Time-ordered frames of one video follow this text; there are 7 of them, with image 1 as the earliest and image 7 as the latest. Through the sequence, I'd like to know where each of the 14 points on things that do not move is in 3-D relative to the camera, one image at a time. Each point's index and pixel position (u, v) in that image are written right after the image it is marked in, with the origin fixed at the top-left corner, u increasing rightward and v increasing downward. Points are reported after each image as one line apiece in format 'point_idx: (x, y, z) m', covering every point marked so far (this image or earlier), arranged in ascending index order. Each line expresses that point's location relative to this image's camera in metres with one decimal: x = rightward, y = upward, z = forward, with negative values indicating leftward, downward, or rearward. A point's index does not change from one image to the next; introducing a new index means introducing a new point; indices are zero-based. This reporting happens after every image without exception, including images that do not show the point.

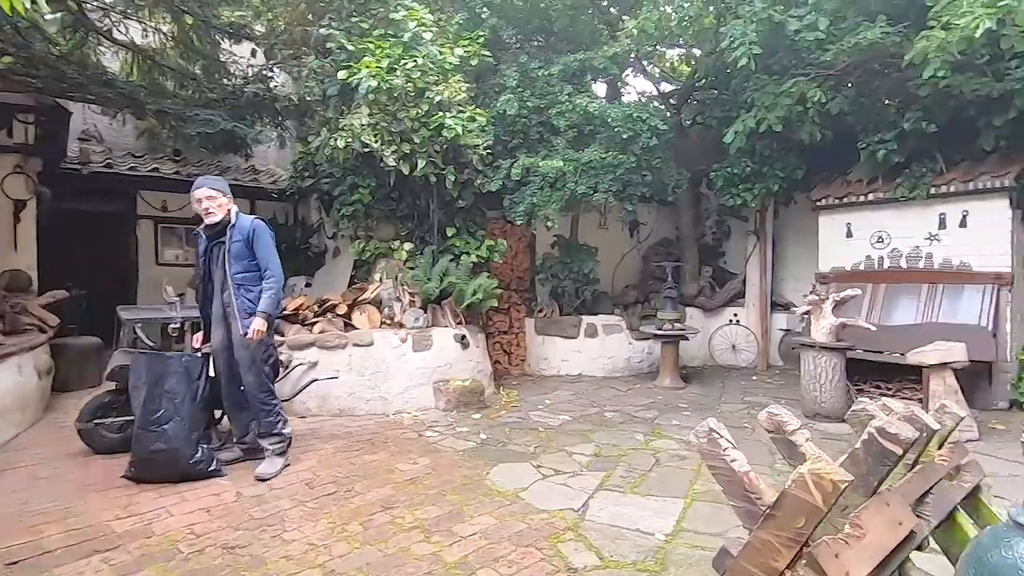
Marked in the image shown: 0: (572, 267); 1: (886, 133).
0: (+0.8, +0.3, +7.0) m
1: (+3.9, +1.6, +5.6) m
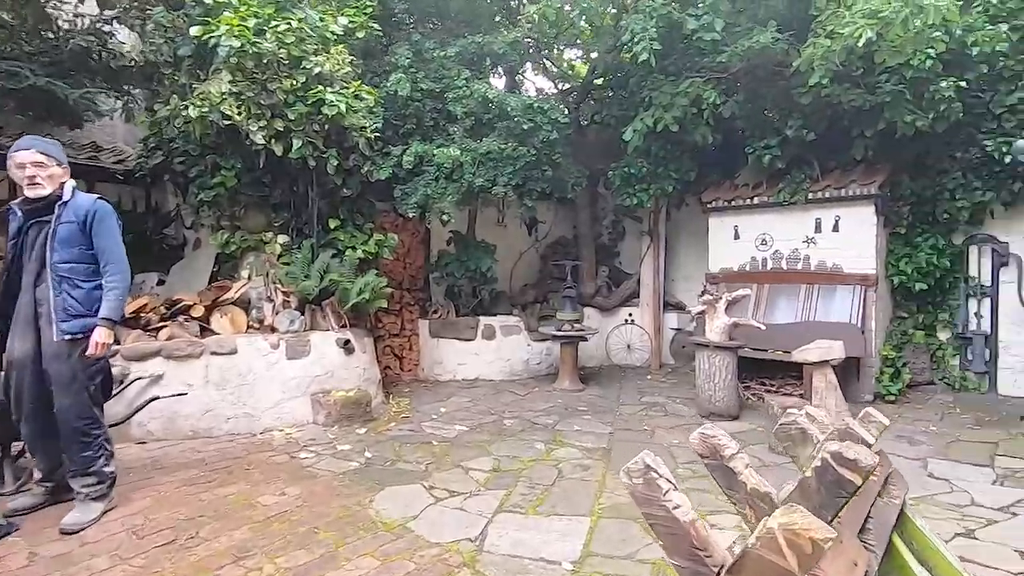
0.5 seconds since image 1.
0: (-0.5, +0.3, +6.6) m
1: (+2.8, +1.6, +5.8) m
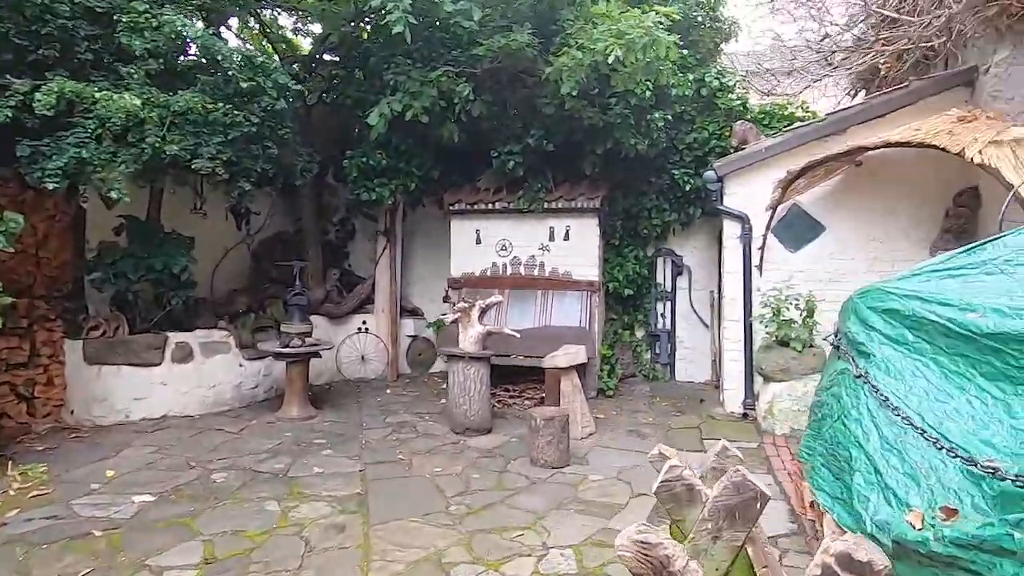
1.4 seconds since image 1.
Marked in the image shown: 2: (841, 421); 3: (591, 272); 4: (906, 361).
0: (-3.3, +0.2, +4.9) m
1: (0.0, +1.5, +5.8) m
2: (+1.5, -0.6, +2.4) m
3: (+0.9, +0.2, +6.1) m
4: (+1.6, -0.3, +2.3) m
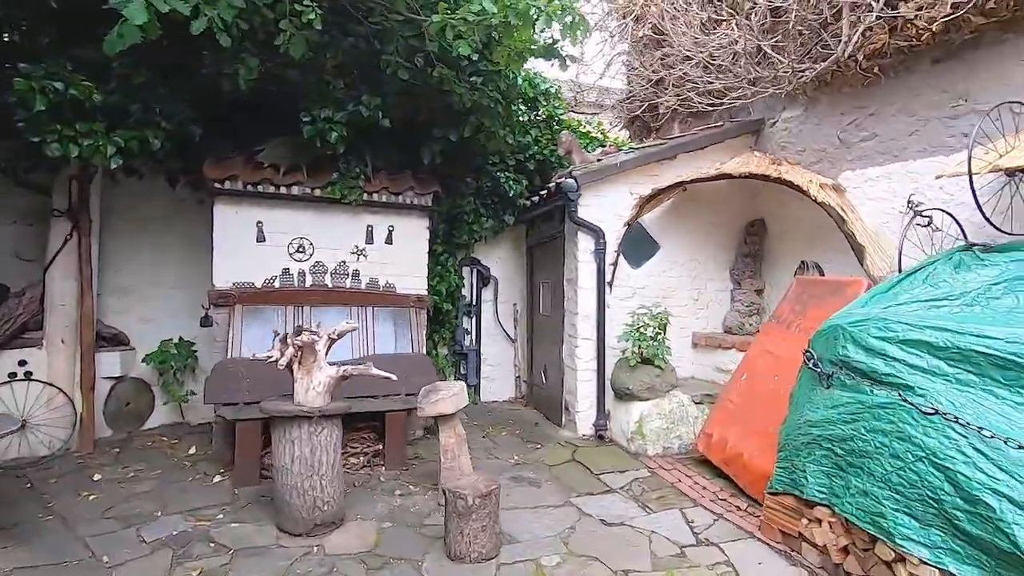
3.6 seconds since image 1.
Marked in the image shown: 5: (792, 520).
0: (-3.6, +0.1, +1.6) m
1: (-1.4, +1.4, +4.3) m
2: (+1.8, -0.7, +2.3) m
3: (-0.9, 0.0, +5.0) m
4: (+1.9, -0.5, +2.3) m
5: (+1.5, -1.3, +3.0) m
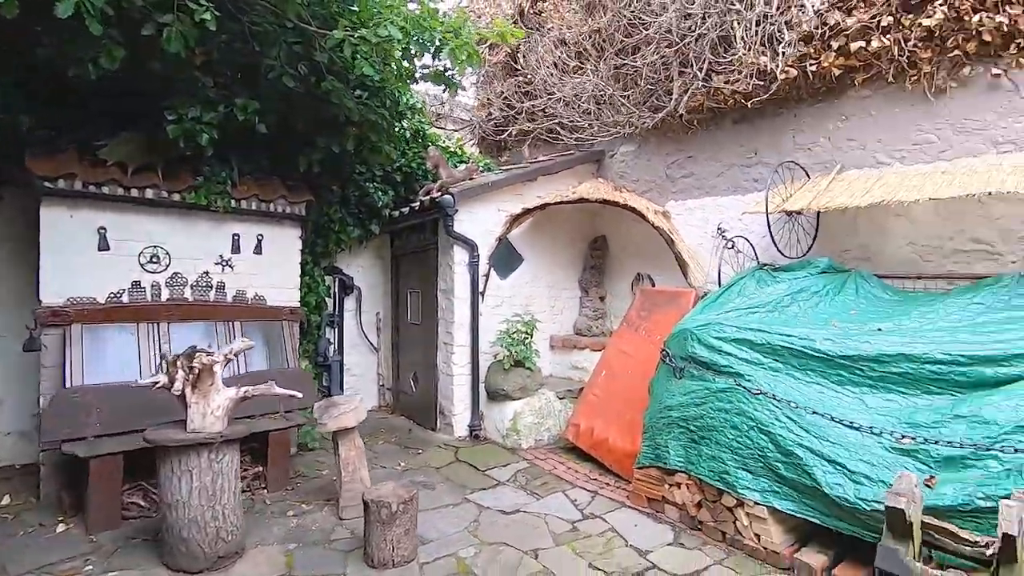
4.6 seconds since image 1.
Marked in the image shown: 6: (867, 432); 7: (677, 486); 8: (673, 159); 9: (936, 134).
0: (-3.4, 0.0, +0.7) m
1: (-2.3, +1.3, +3.9) m
2: (+1.4, -0.8, +3.1) m
3: (-2.0, -0.1, +4.8) m
4: (+1.6, -0.5, +3.2) m
5: (+1.0, -1.4, +3.7) m
6: (+1.8, -0.7, +2.8) m
7: (+1.1, -1.3, +3.5) m
8: (+1.6, +1.3, +5.4) m
9: (+2.9, +1.1, +3.8) m
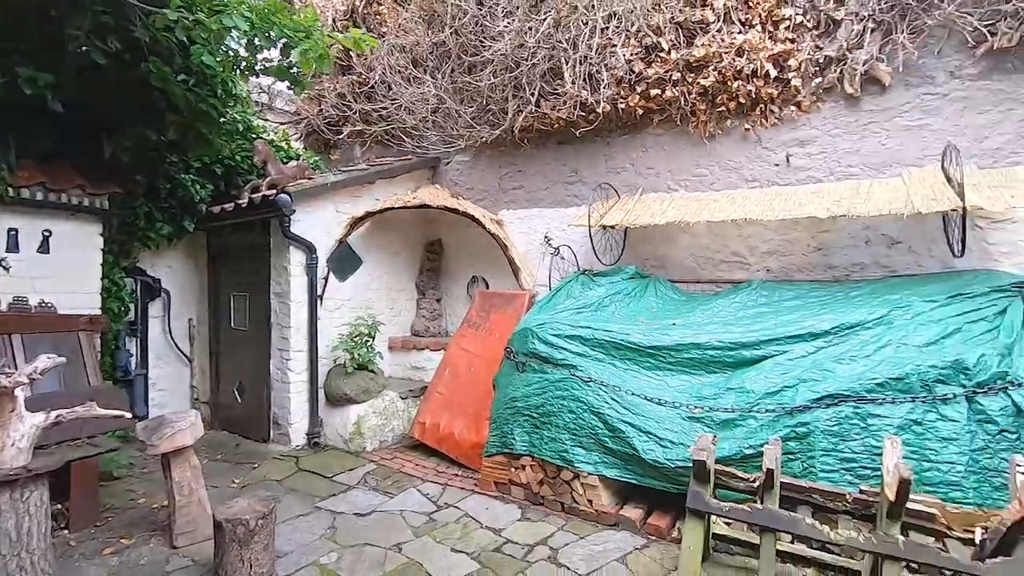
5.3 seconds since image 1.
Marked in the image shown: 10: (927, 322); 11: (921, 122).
0: (-3.2, -0.1, -0.2) m
1: (-3.2, +1.3, +3.2) m
2: (+0.5, -0.8, +3.7) m
3: (-3.2, -0.1, +4.1) m
4: (+0.6, -0.6, +3.8) m
5: (-0.1, -1.4, +4.1) m
6: (+1.0, -0.8, +3.5) m
7: (+0.1, -1.3, +4.0) m
8: (-0.1, +1.3, +5.9) m
9: (+1.7, +1.0, +4.8) m
10: (+2.5, -0.2, +3.2) m
11: (+3.0, +1.2, +4.0) m
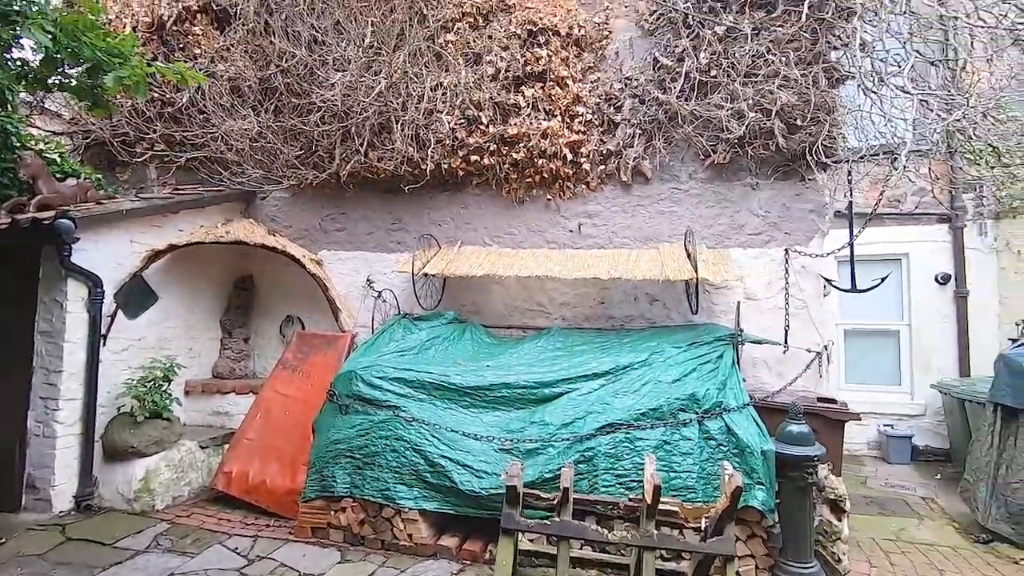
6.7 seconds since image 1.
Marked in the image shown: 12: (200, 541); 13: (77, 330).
0: (-2.9, 0.0, -0.9) m
1: (-4.0, +1.1, +2.4) m
2: (-0.7, -1.1, +3.9) m
3: (-4.4, -0.3, +3.1) m
4: (-0.7, -0.9, +4.1) m
5: (-1.4, -1.7, +4.1) m
6: (-0.2, -1.1, +4.0) m
7: (-1.3, -1.7, +4.0) m
8: (-2.0, +0.8, +6.0) m
9: (+0.1, +0.6, +5.5) m
10: (+1.3, -0.6, +4.2) m
11: (+1.5, +0.8, +5.2) m
12: (-2.3, -1.9, +4.0) m
13: (-3.5, -0.3, +4.4) m
